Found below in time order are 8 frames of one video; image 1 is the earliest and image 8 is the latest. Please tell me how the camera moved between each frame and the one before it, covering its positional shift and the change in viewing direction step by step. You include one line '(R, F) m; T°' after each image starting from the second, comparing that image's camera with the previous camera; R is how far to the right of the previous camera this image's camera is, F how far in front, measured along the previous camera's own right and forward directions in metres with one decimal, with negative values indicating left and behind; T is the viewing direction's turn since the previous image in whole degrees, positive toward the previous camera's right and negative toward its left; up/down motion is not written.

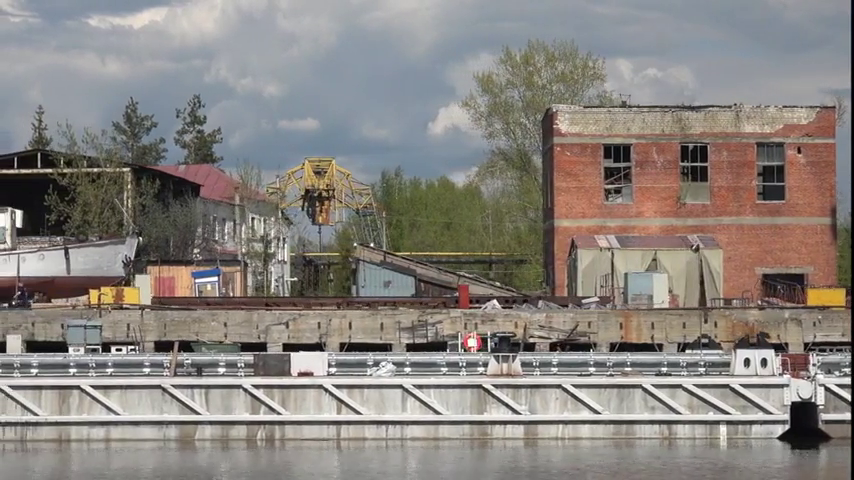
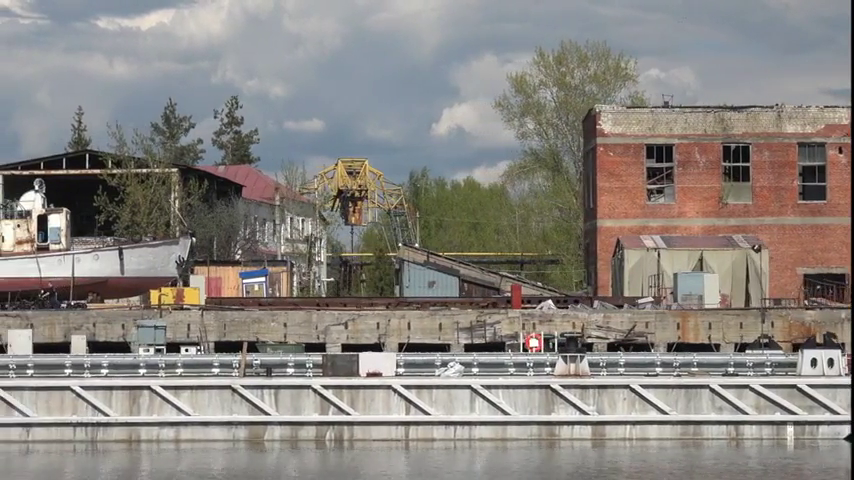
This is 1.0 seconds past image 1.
(-1.5, -0.2) m; 0°
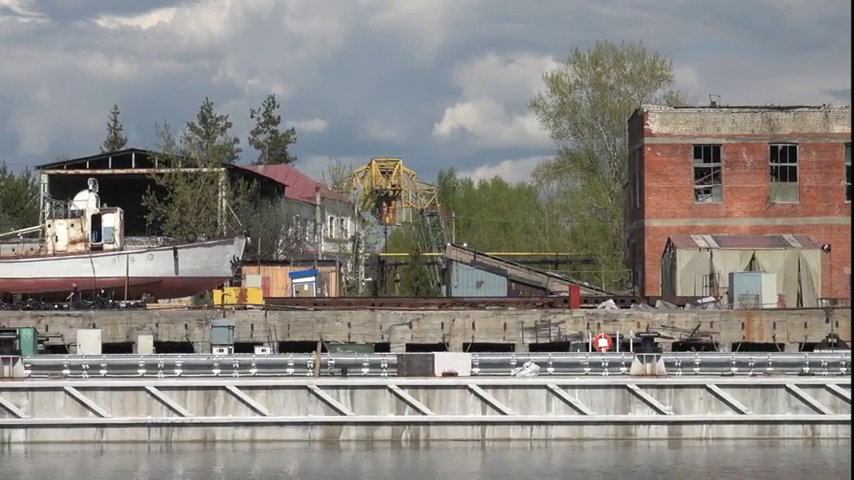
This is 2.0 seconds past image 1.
(-1.8, +0.1) m; 0°
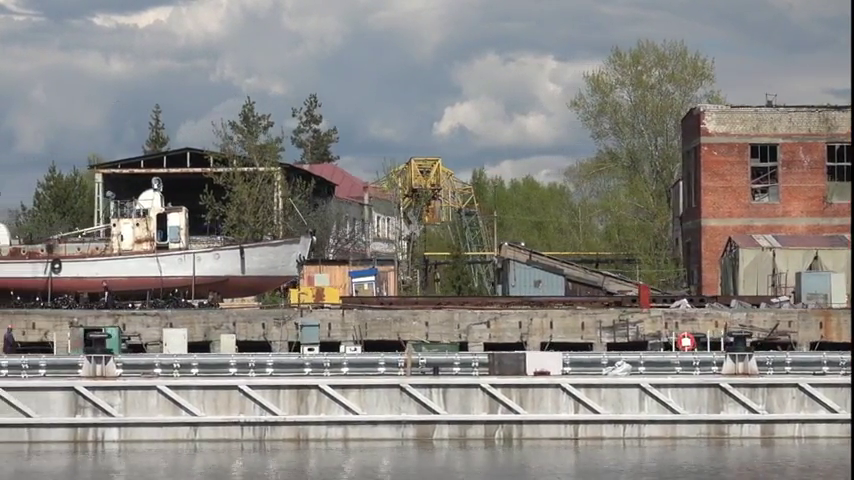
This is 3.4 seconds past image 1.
(-2.2, 0.0) m; 0°
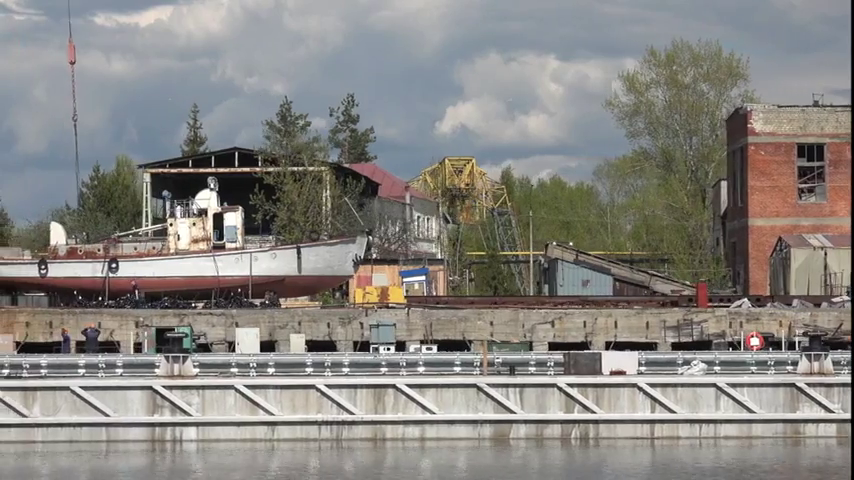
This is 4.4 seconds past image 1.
(-1.8, -0.1) m; 0°
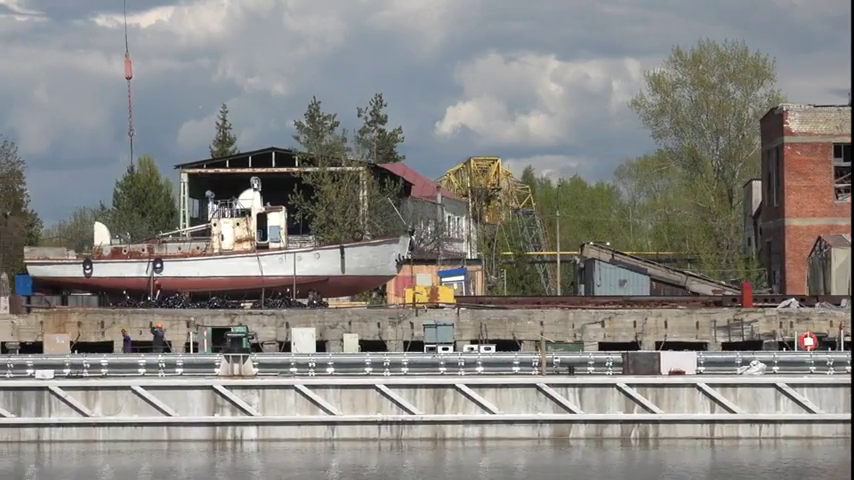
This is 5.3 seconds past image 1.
(-1.4, 0.0) m; 0°
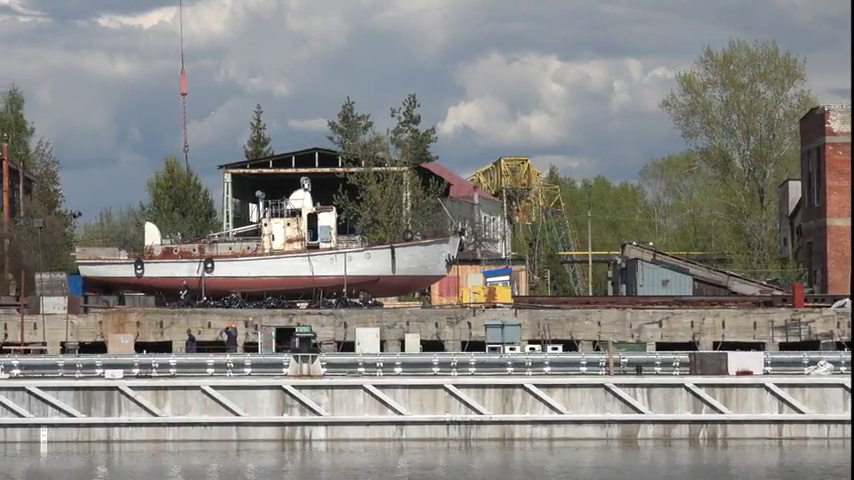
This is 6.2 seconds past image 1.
(-1.6, 0.0) m; 0°
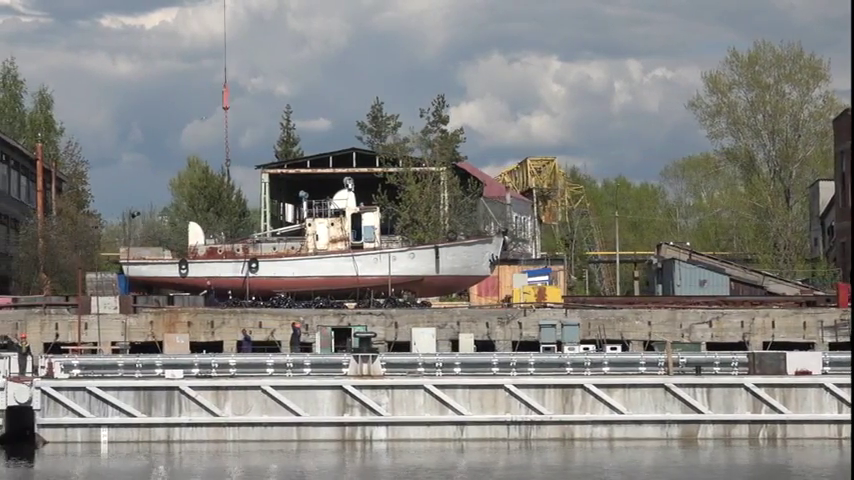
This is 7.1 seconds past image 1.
(-1.4, 0.0) m; 0°
